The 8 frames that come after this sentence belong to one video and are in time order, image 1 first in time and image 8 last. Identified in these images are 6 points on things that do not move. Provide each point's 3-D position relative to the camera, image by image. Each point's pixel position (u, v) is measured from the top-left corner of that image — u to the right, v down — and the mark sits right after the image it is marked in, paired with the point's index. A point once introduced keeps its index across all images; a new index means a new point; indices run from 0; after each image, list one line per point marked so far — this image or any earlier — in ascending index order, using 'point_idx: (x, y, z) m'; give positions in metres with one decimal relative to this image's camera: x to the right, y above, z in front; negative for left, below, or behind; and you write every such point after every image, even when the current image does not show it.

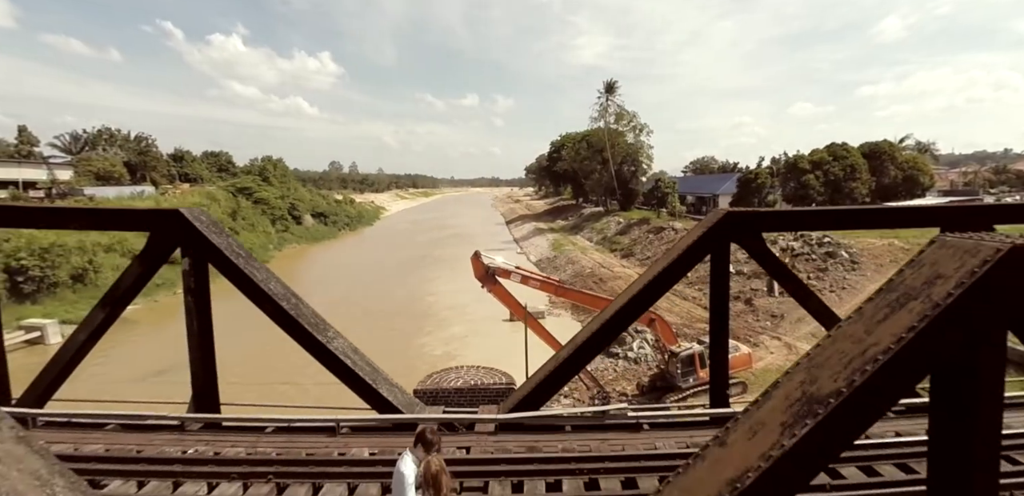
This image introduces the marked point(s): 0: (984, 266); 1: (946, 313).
0: (+1.8, -0.1, +1.8) m
1: (+1.7, -0.2, +1.8) m
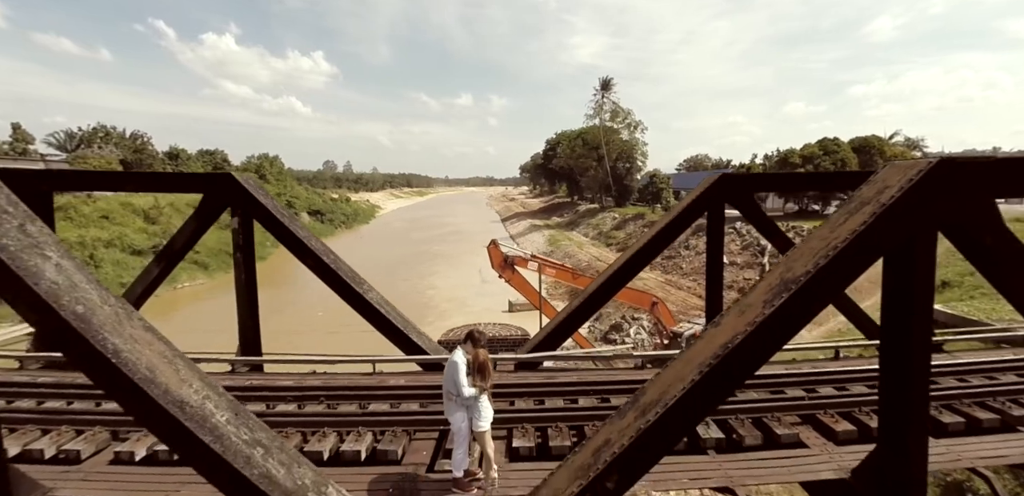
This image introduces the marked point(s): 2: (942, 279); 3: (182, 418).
0: (+2.0, +0.4, +2.3) m
1: (+1.8, +0.2, +2.3) m
2: (+17.1, -1.2, +18.9) m
3: (-1.5, -0.8, +2.2) m
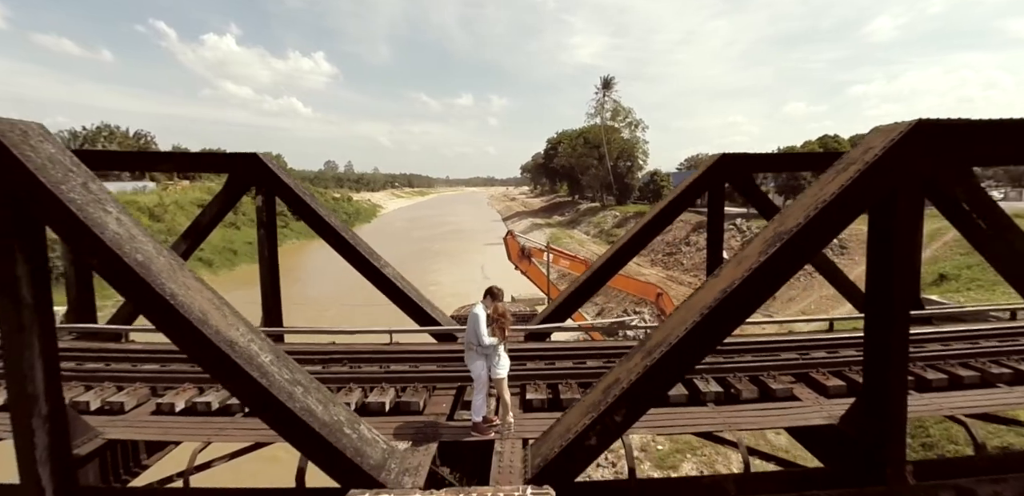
0: (+2.1, +0.6, +2.5) m
1: (+1.9, +0.4, +2.5) m
2: (+17.2, -1.0, +19.1) m
3: (-1.4, -0.5, +2.4) m
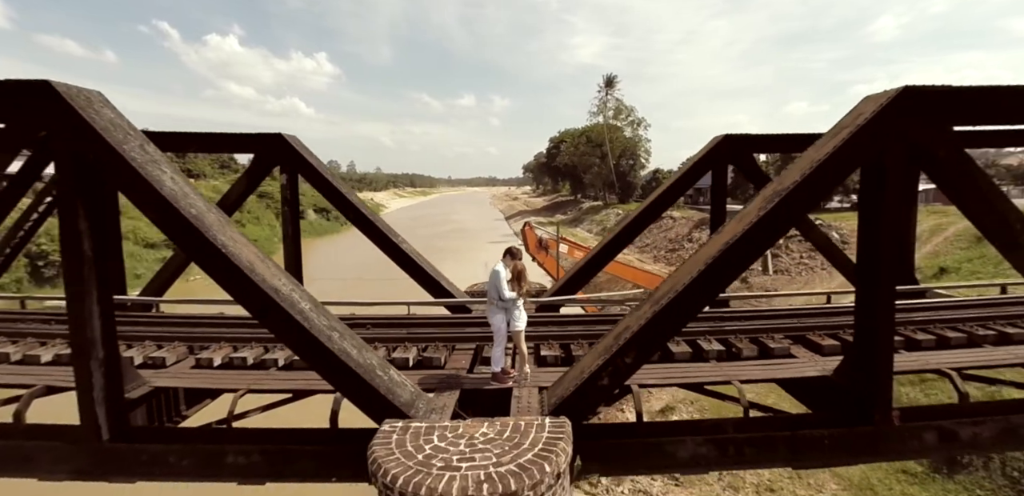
0: (+2.2, +0.9, +2.8) m
1: (+2.0, +0.7, +2.8) m
2: (+17.4, -0.7, +19.3) m
3: (-1.3, -0.3, +2.7) m
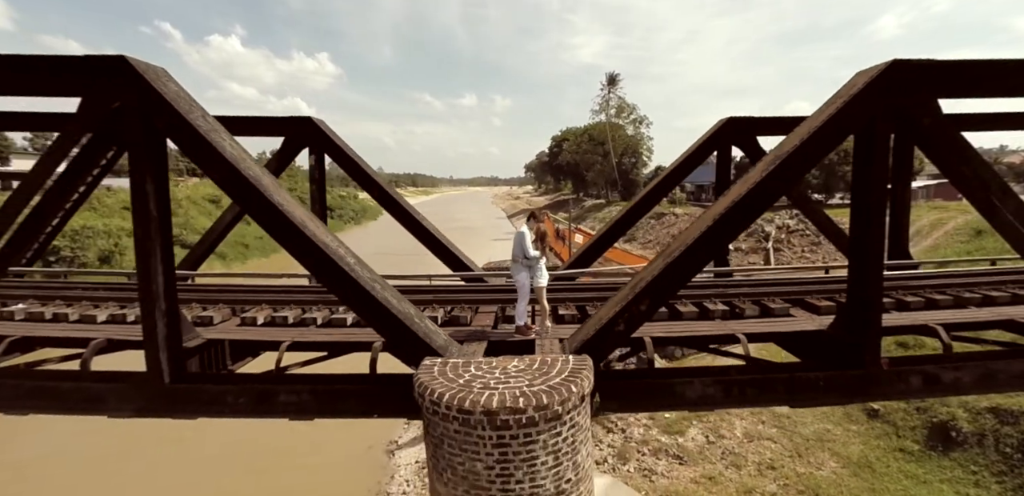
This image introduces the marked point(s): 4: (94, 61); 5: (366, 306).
0: (+2.4, +1.1, +3.1) m
1: (+2.2, +0.9, +3.1) m
2: (+17.6, -0.5, +19.5) m
3: (-1.2, 0.0, +3.0) m
4: (-2.6, +1.2, +3.0) m
5: (-0.9, -0.4, +3.0) m
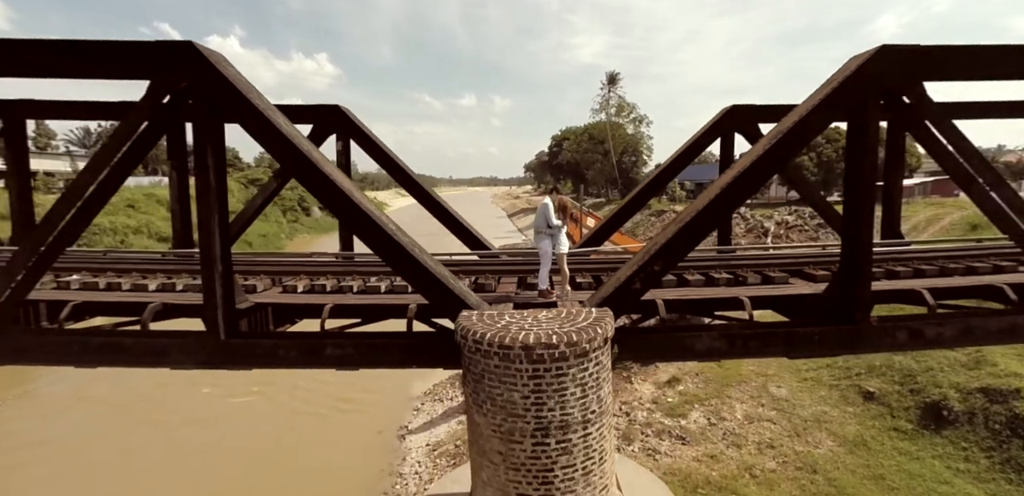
0: (+2.6, +1.4, +3.4) m
1: (+2.4, +1.2, +3.4) m
2: (+17.8, -0.2, +19.9) m
3: (-1.0, +0.2, +3.3) m
4: (-2.5, +1.4, +3.4) m
5: (-0.7, -0.1, +3.4) m
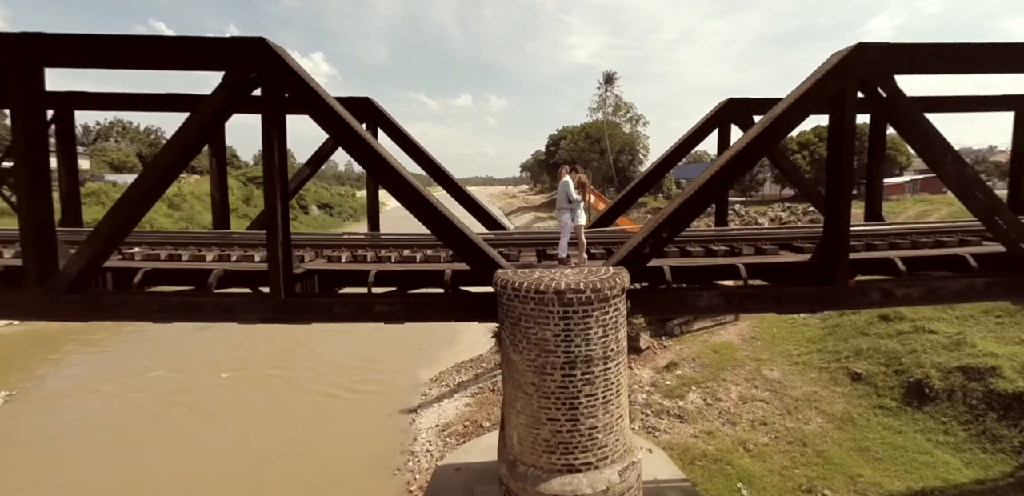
0: (+2.8, +1.6, +4.0) m
1: (+2.6, +1.4, +3.9) m
2: (+17.8, 0.0, +20.6) m
3: (-0.8, +0.5, +3.8) m
4: (-2.2, +1.7, +3.9) m
5: (-0.5, +0.1, +3.9) m
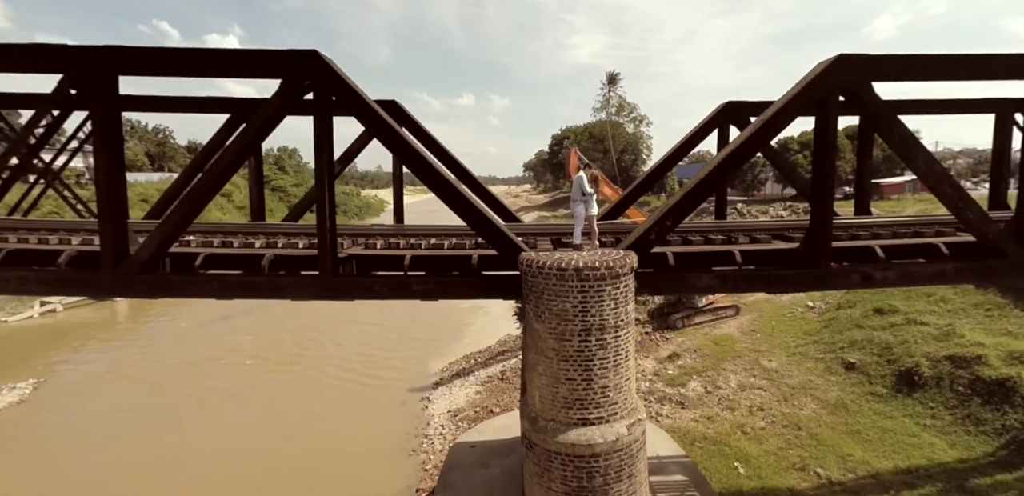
0: (+3.0, +1.7, +4.5) m
1: (+2.8, +1.6, +4.5) m
2: (+18.1, +0.1, +21.0) m
3: (-0.6, +0.6, +4.4) m
4: (-2.0, +1.8, +4.4) m
5: (-0.3, +0.3, +4.4) m
